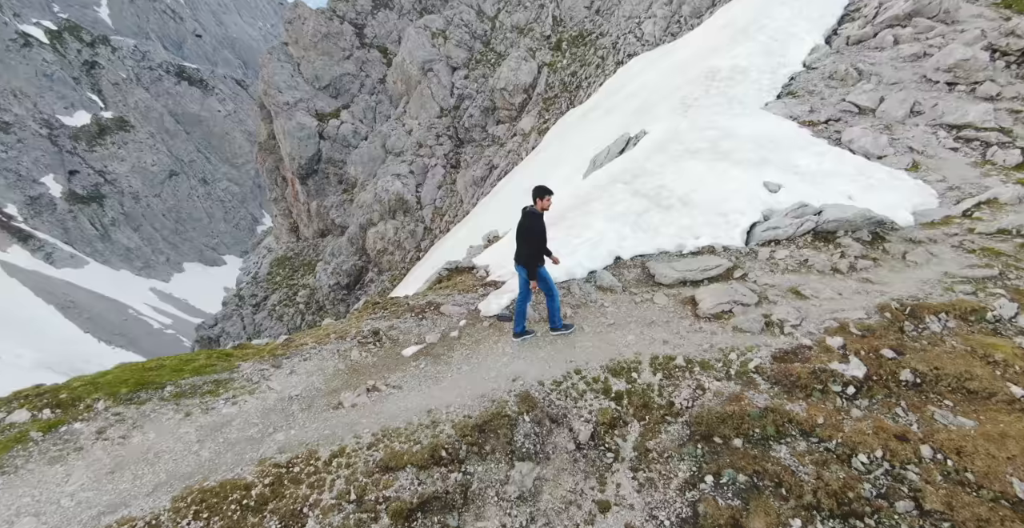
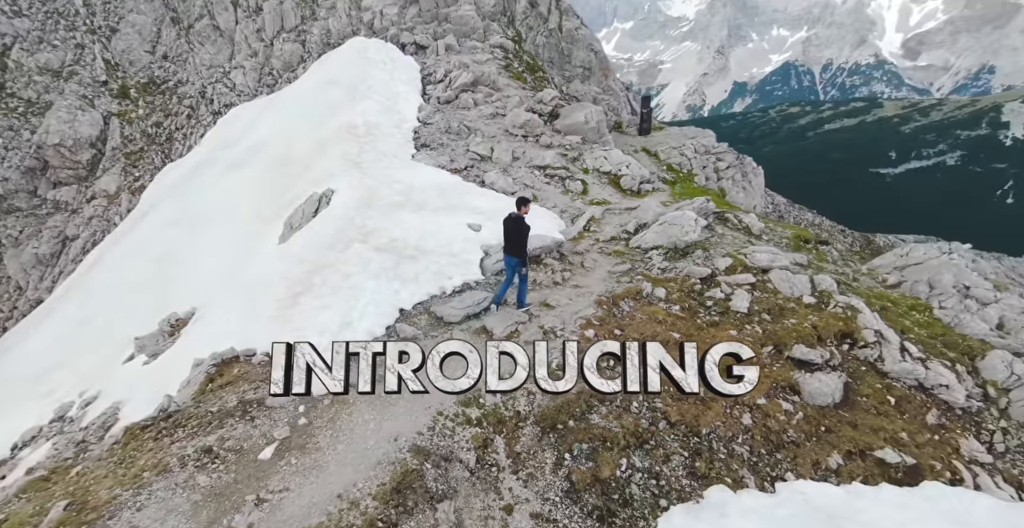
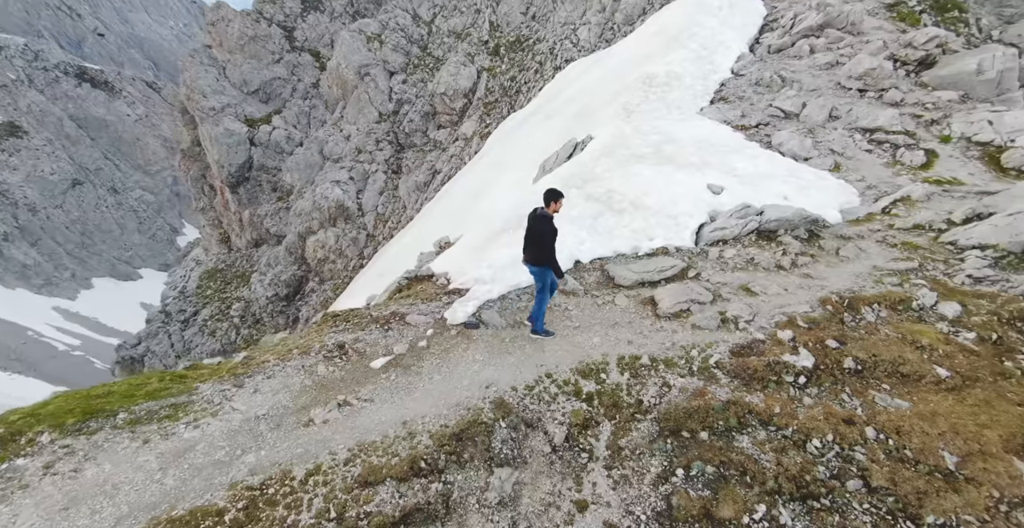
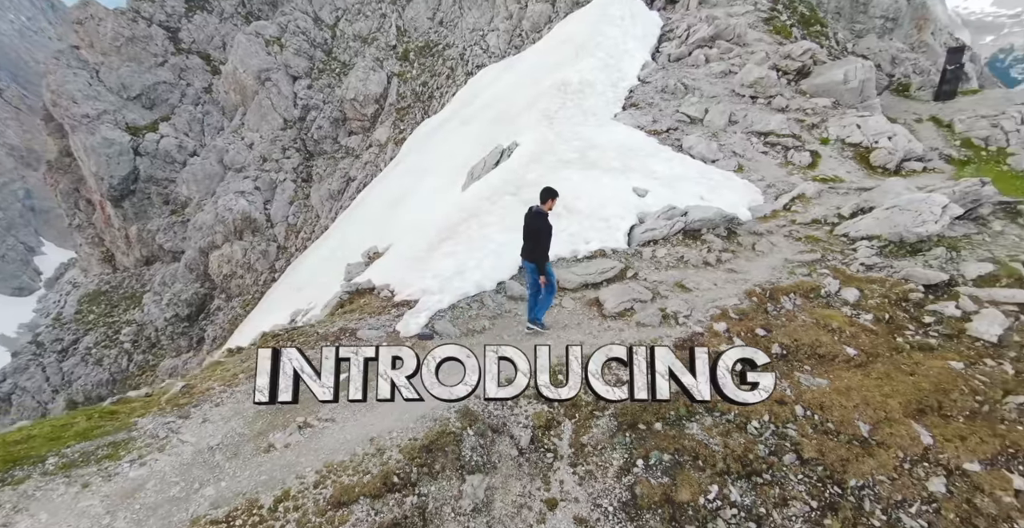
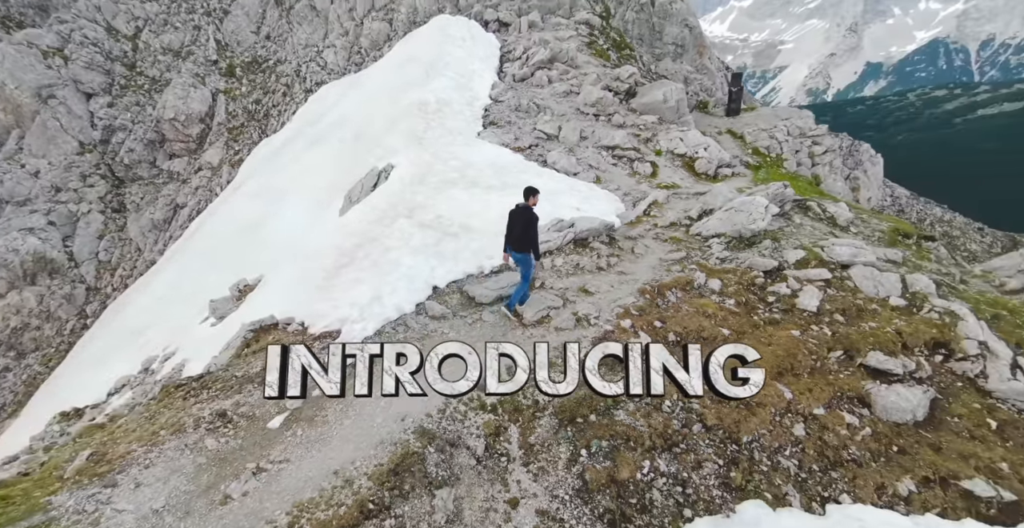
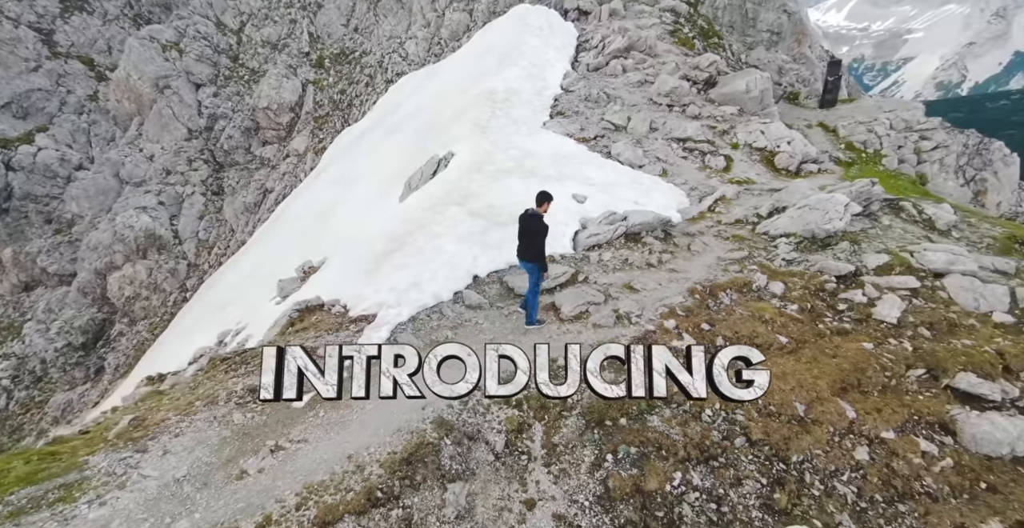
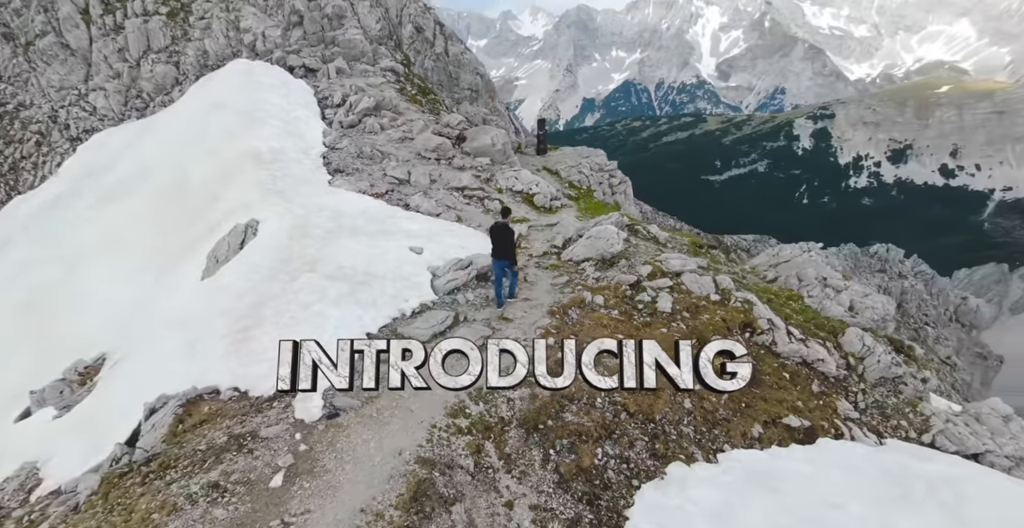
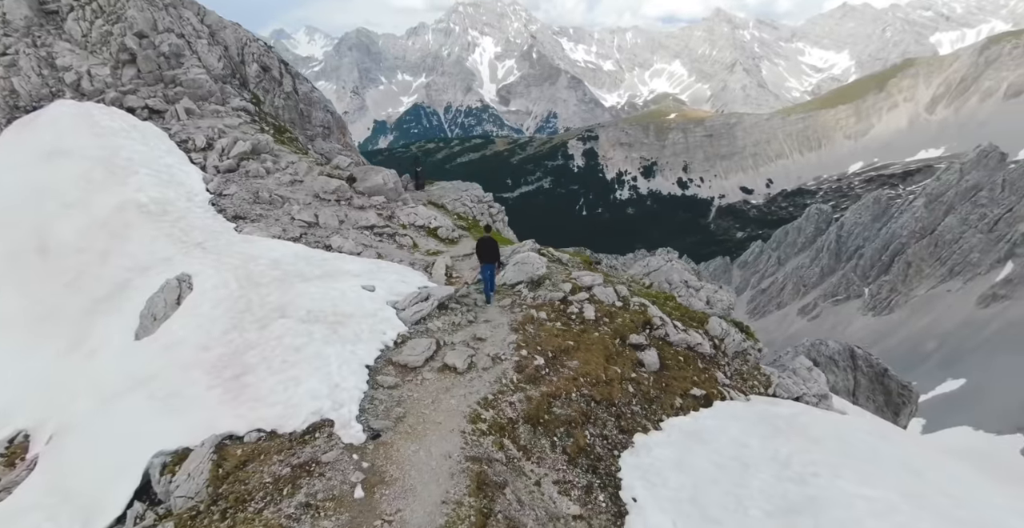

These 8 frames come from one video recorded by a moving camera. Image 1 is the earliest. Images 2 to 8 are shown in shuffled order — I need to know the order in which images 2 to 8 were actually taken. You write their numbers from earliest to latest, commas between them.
3, 4, 6, 5, 2, 7, 8
